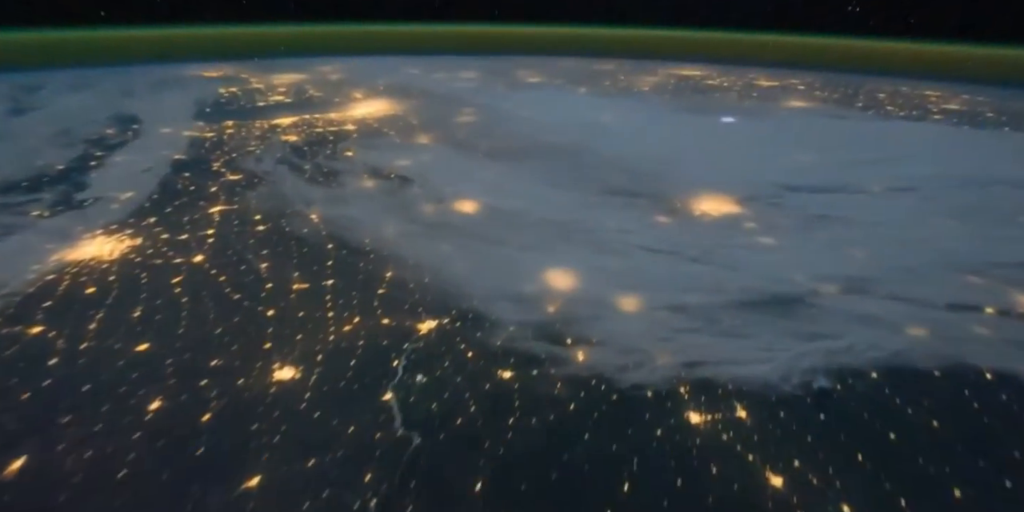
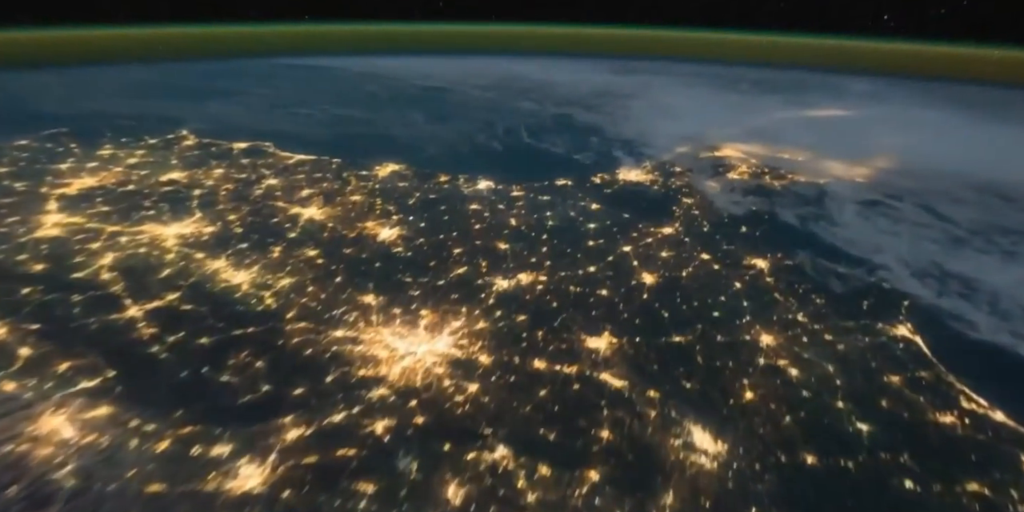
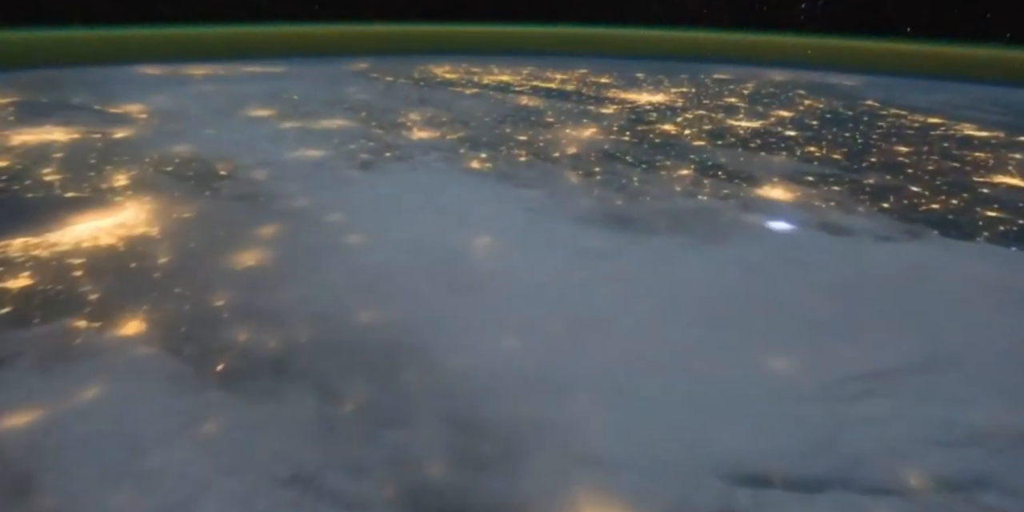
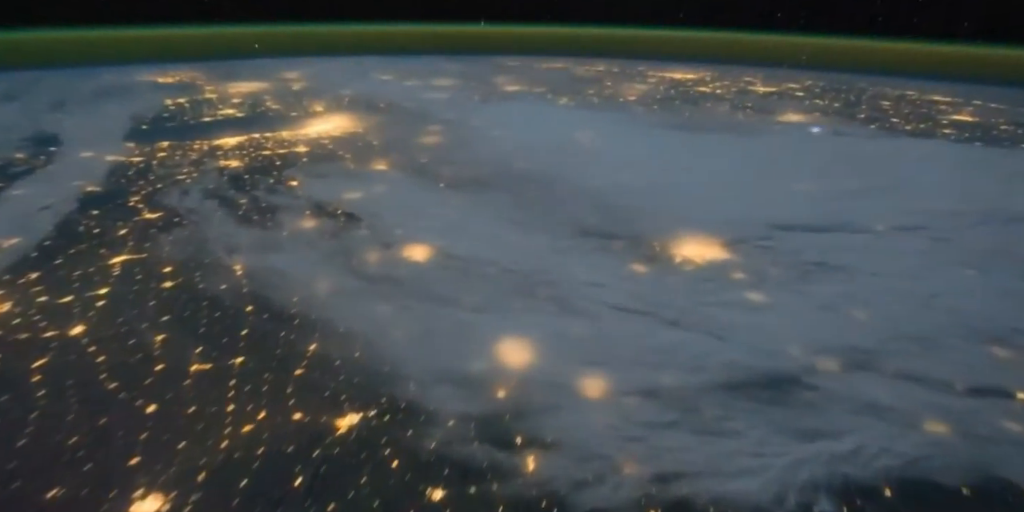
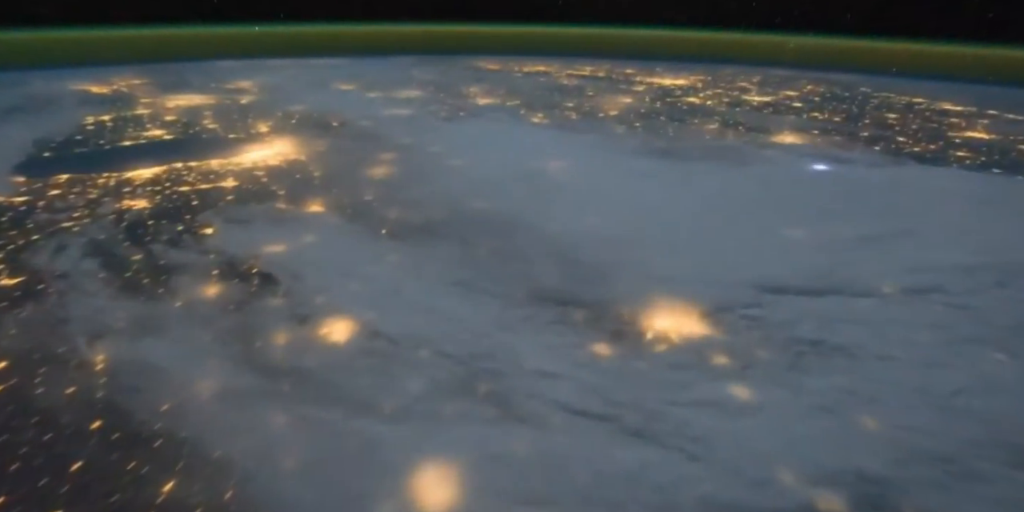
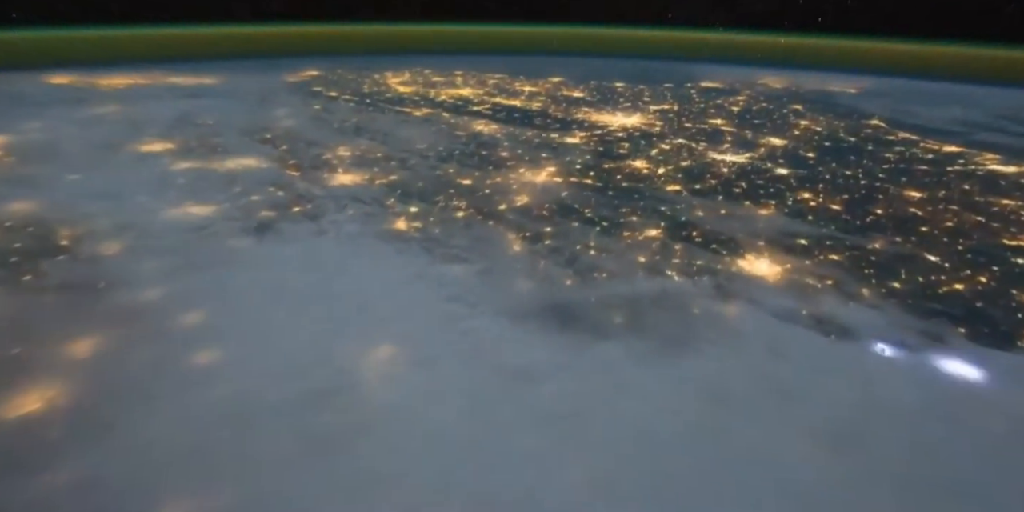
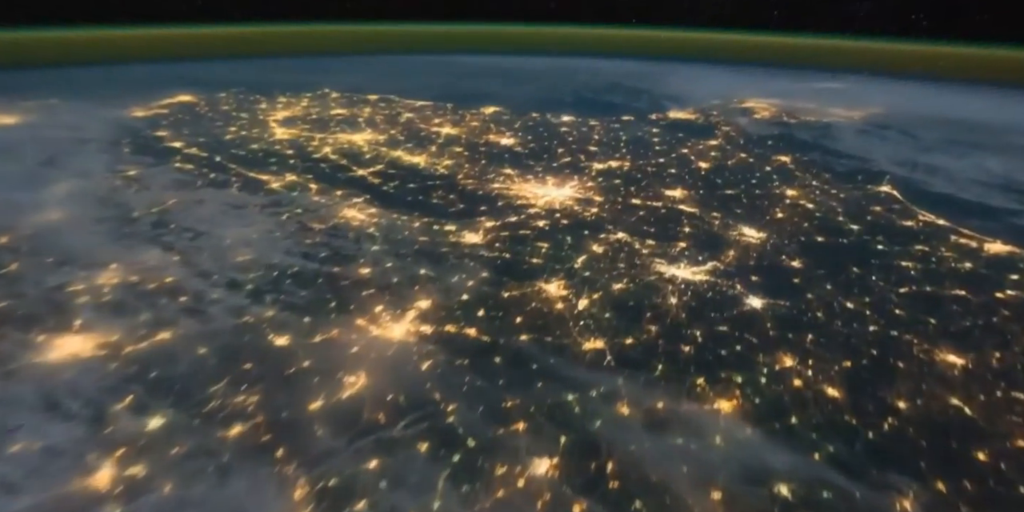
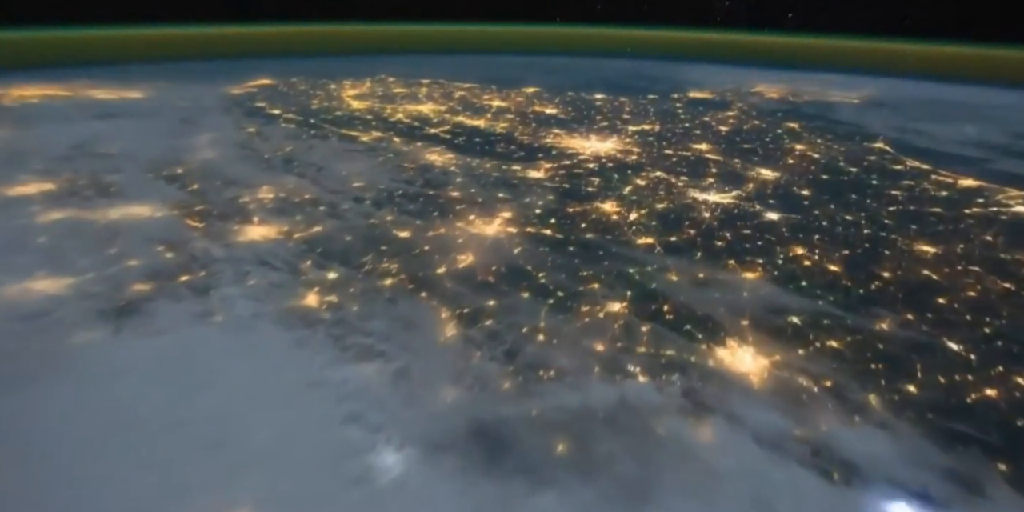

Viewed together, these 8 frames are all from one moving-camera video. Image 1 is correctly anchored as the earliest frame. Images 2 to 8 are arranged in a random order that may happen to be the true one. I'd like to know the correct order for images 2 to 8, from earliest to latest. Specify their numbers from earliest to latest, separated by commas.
4, 5, 3, 6, 8, 7, 2
